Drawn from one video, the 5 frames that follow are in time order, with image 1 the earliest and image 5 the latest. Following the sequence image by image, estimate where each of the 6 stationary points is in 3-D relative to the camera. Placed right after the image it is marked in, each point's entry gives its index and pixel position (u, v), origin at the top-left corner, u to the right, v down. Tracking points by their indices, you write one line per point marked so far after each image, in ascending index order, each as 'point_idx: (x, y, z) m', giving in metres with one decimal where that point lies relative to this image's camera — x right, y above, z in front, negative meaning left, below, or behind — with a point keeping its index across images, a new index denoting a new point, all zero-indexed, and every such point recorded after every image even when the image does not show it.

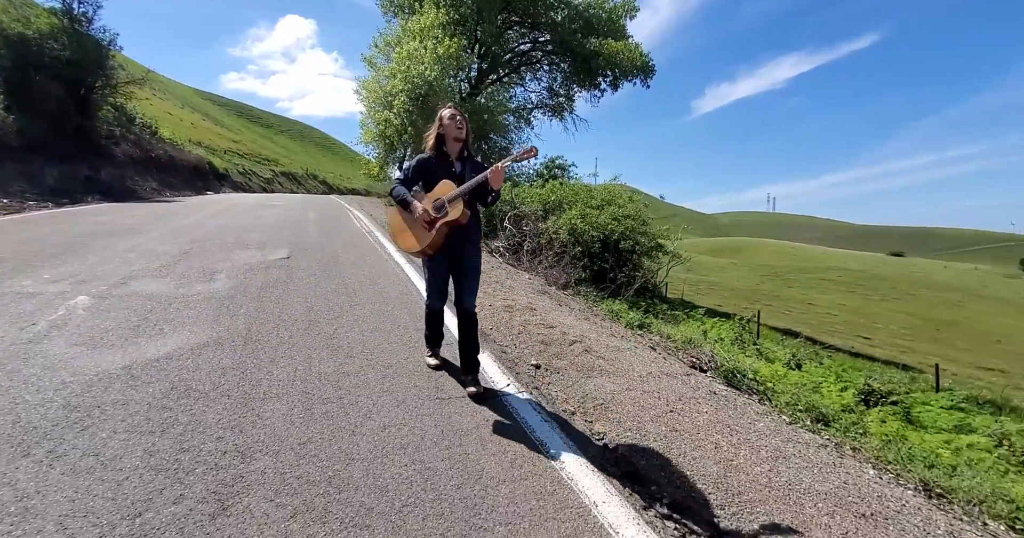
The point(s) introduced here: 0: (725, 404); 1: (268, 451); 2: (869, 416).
0: (+2.0, -1.2, +4.2) m
1: (-1.4, -1.0, +2.7) m
2: (+4.8, -2.0, +6.3) m
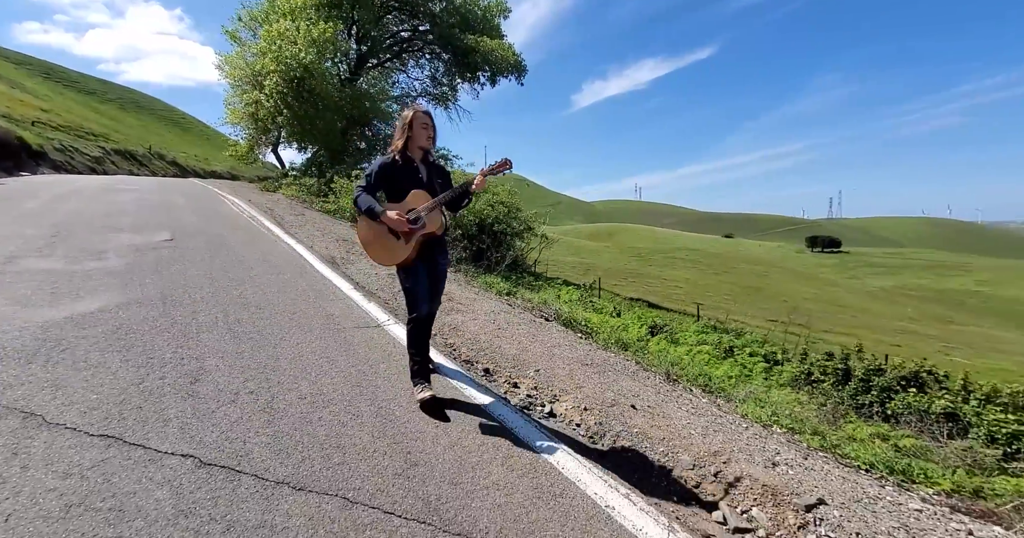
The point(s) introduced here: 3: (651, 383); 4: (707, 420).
0: (+0.4, -0.8, +6.2) m
1: (-2.5, -0.7, +3.9) m
2: (+2.7, -1.4, +8.9) m
3: (+1.4, -1.2, +4.8) m
4: (+1.6, -1.2, +3.8) m
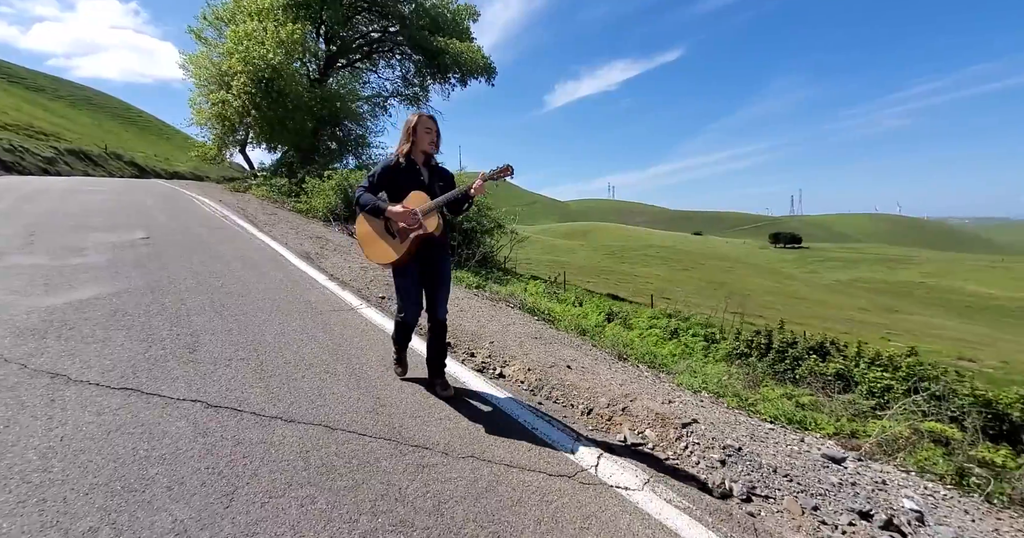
0: (-0.2, -0.6, +7.0) m
1: (-2.9, -0.6, +4.5) m
2: (+2.0, -1.2, +9.8) m
3: (+1.0, -1.0, +5.6) m
4: (+1.2, -1.1, +4.6) m
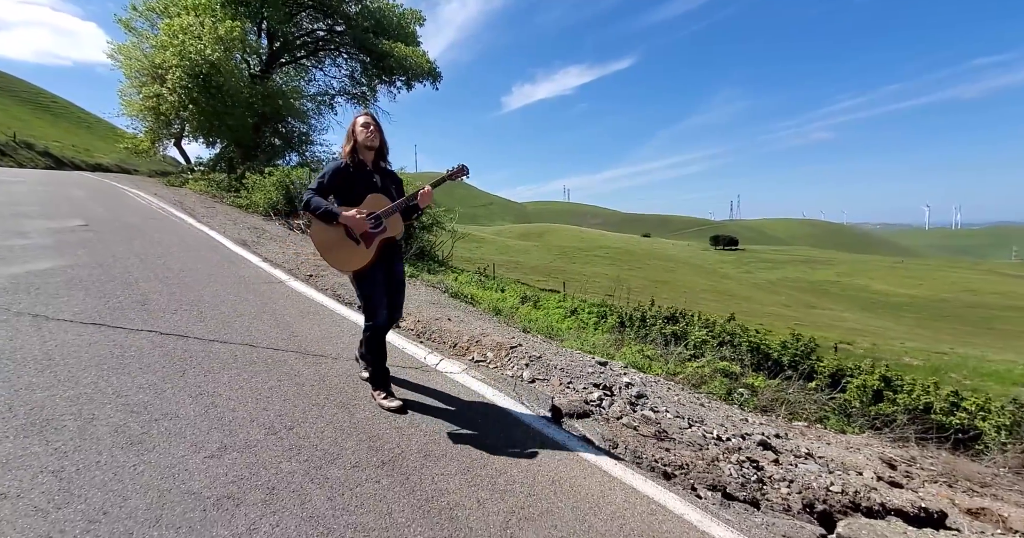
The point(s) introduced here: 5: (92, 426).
0: (-1.7, -0.3, +8.3) m
1: (-4.2, -0.3, +5.6) m
2: (+0.1, -0.9, +11.3) m
3: (-0.5, -0.7, +7.0) m
4: (-0.2, -0.8, +6.0) m
5: (-2.3, -0.8, +2.5) m
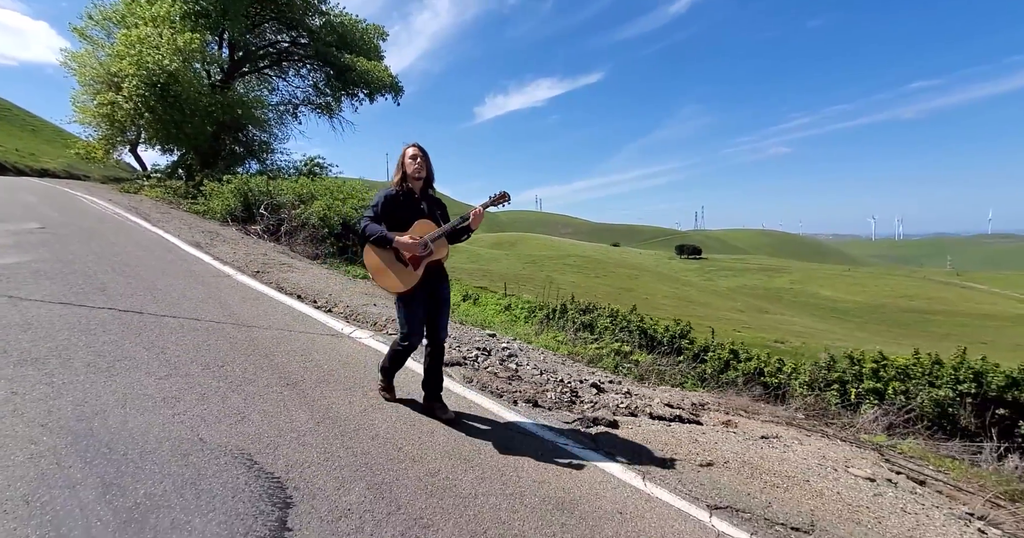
0: (-3.1, -0.3, +9.2) m
1: (-5.4, -0.2, +6.3) m
2: (-1.4, -0.9, +12.3) m
3: (-1.7, -0.6, +8.0) m
4: (-1.4, -0.7, +7.1) m
5: (-3.2, -0.7, +3.4) m
